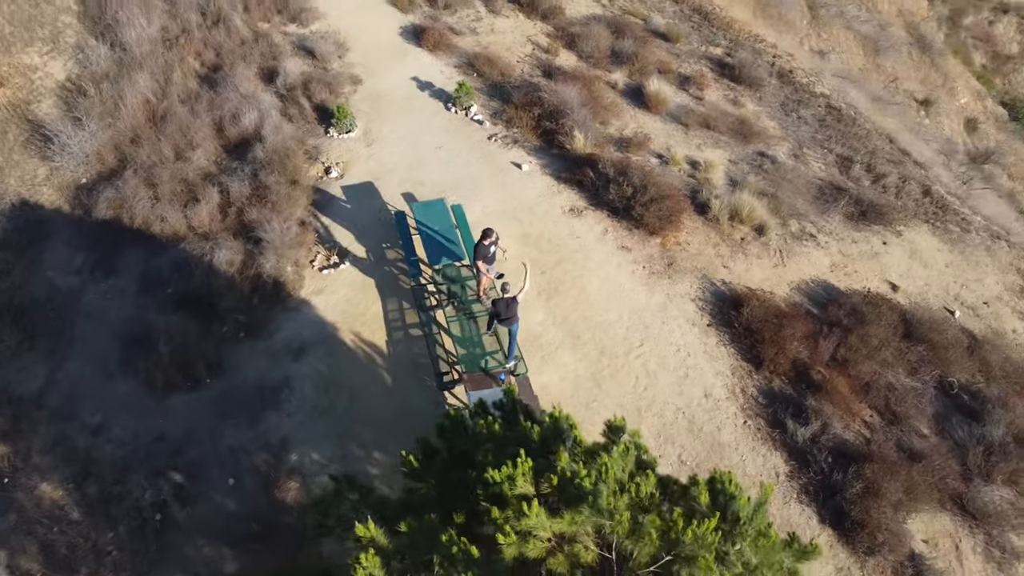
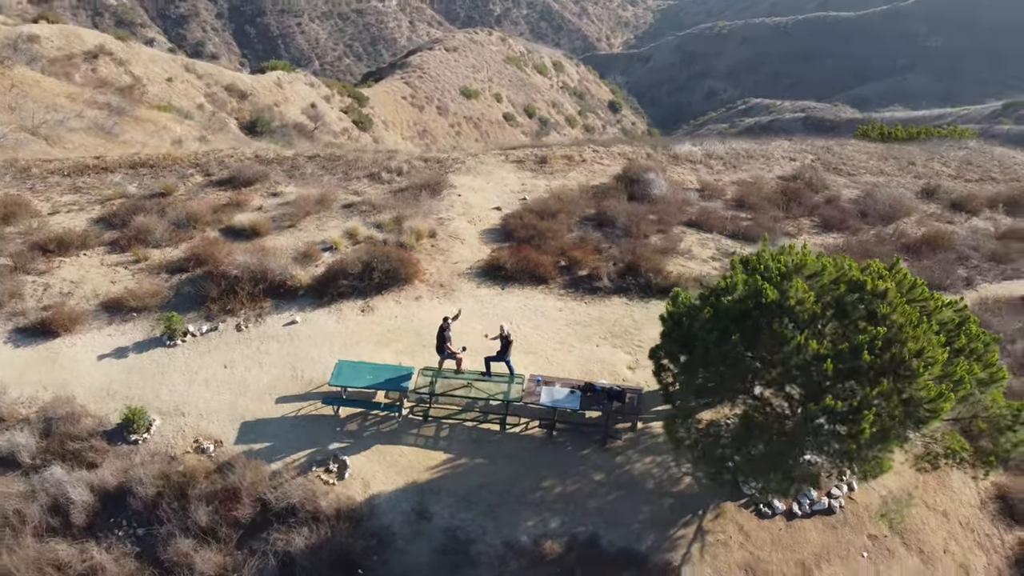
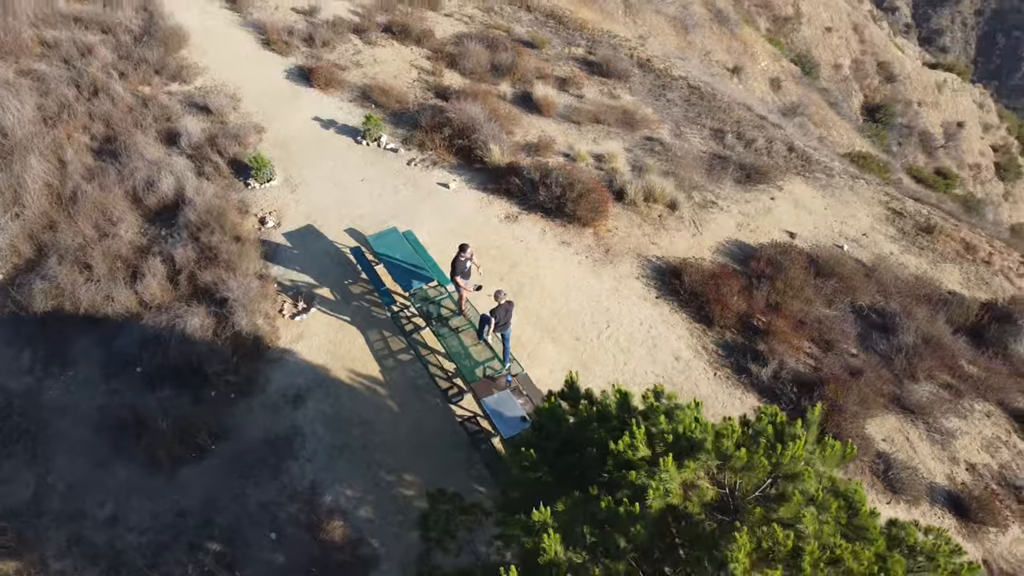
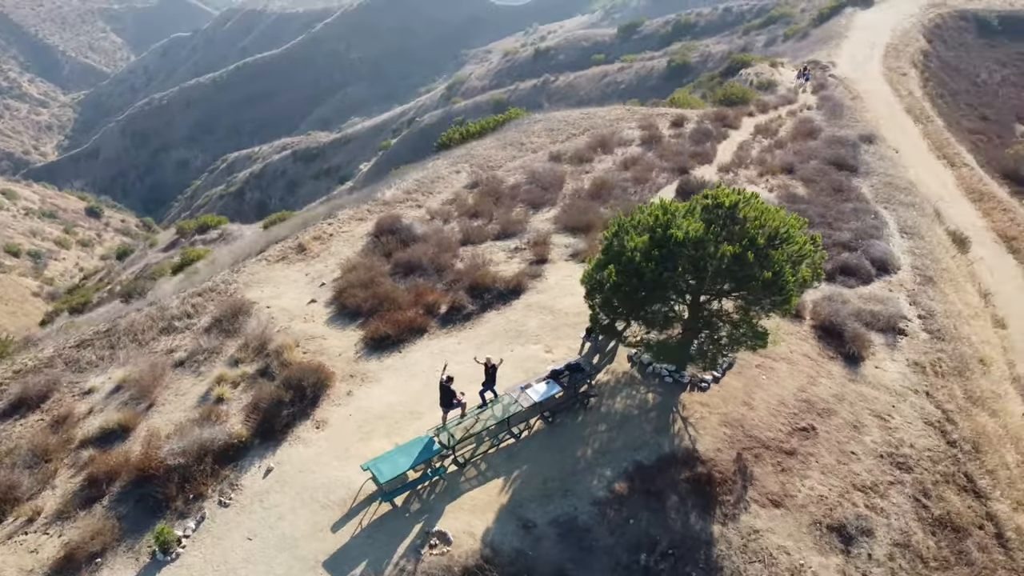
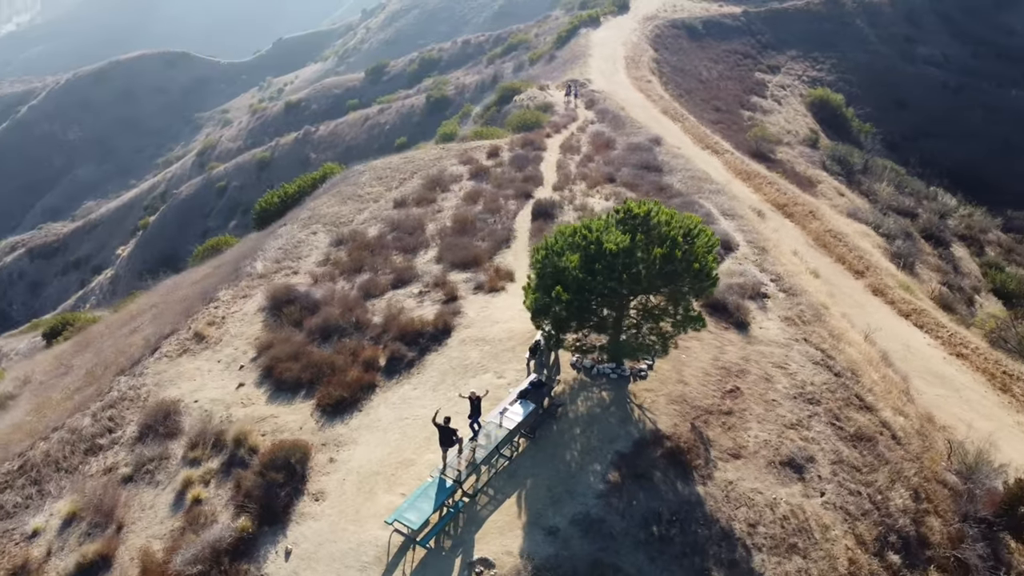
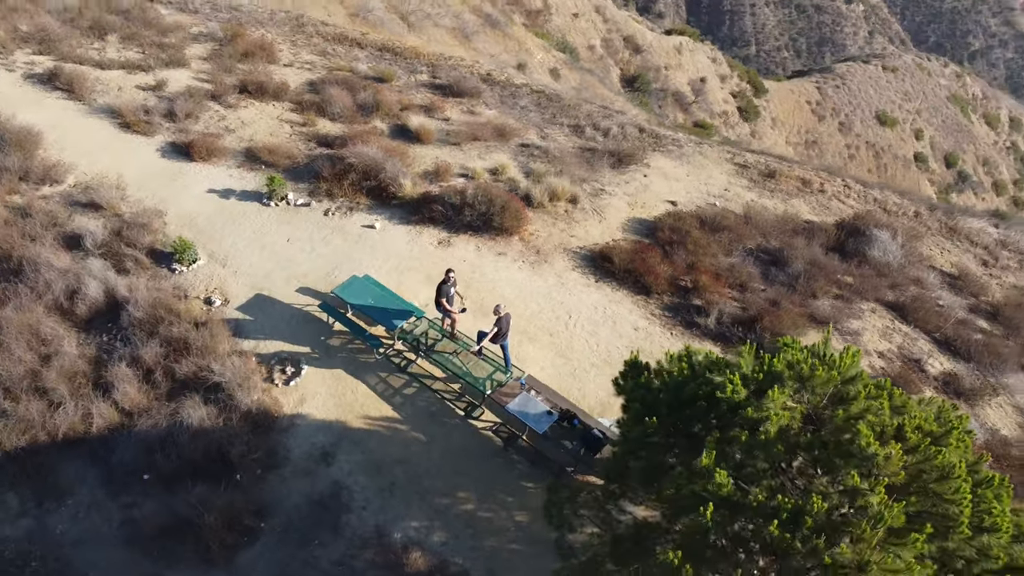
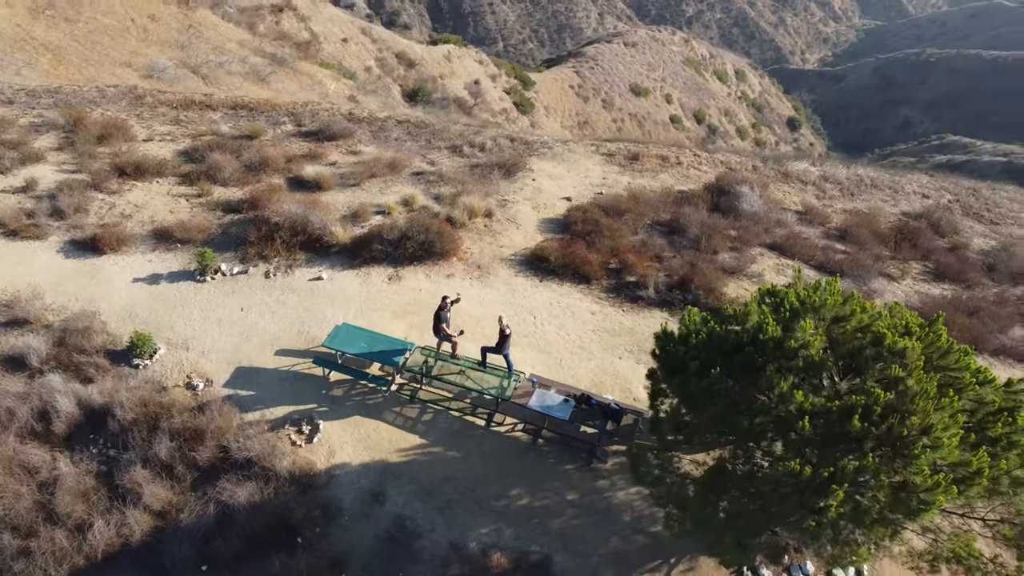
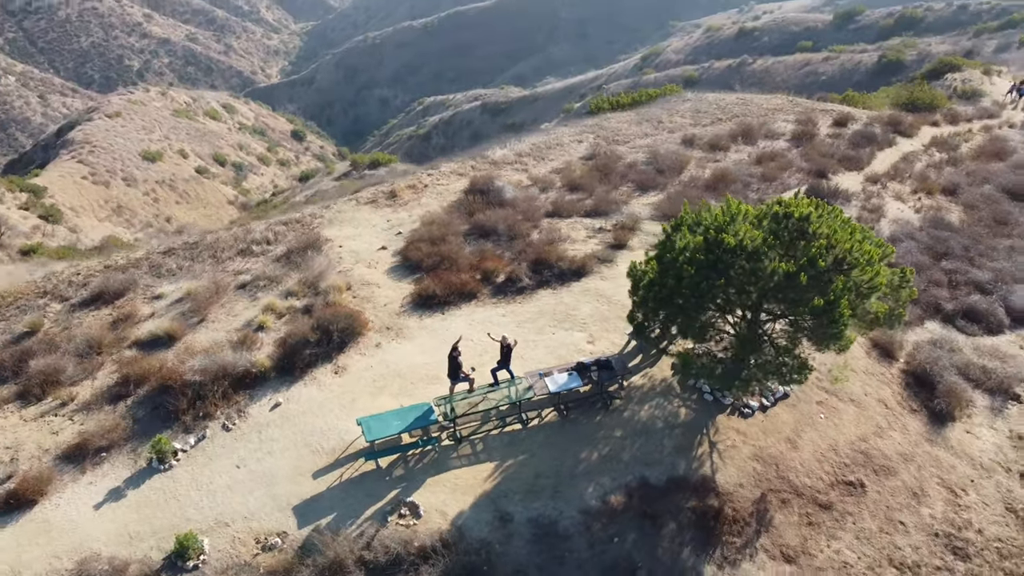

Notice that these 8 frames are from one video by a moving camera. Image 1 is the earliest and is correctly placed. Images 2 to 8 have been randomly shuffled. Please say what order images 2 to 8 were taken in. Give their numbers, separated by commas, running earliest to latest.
3, 6, 7, 2, 8, 4, 5
